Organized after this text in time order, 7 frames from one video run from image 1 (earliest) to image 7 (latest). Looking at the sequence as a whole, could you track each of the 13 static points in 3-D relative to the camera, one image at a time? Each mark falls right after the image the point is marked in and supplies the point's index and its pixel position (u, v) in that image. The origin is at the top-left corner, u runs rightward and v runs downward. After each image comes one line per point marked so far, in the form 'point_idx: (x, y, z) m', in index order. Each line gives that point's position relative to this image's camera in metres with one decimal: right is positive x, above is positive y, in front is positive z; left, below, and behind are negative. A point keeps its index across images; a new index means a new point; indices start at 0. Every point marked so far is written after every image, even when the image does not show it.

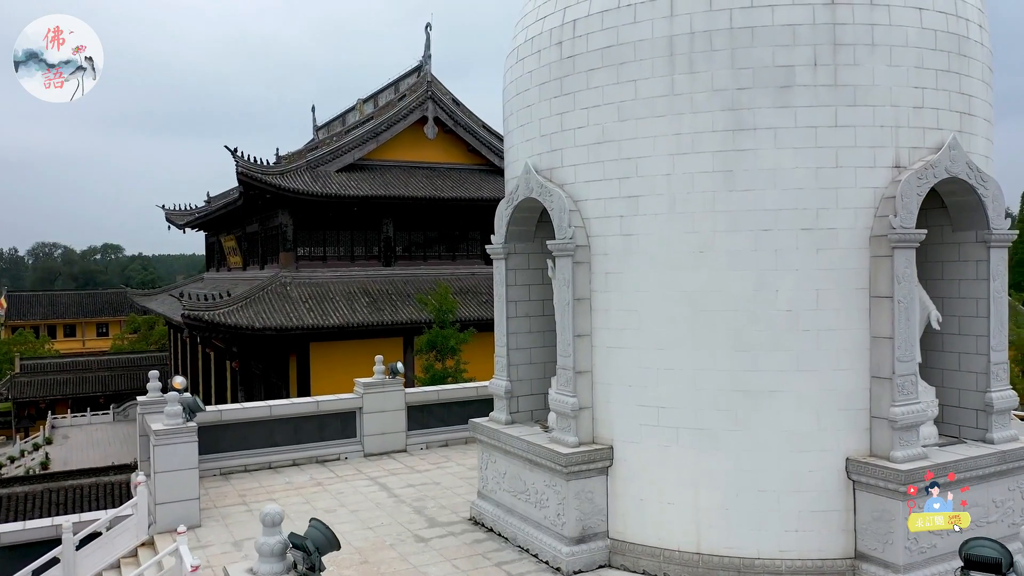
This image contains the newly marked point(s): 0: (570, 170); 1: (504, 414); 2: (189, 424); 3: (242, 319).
0: (+0.5, +1.0, +6.6) m
1: (-0.1, -1.3, +7.5) m
2: (-3.4, -1.4, +7.8) m
3: (-6.7, -0.8, +18.6) m
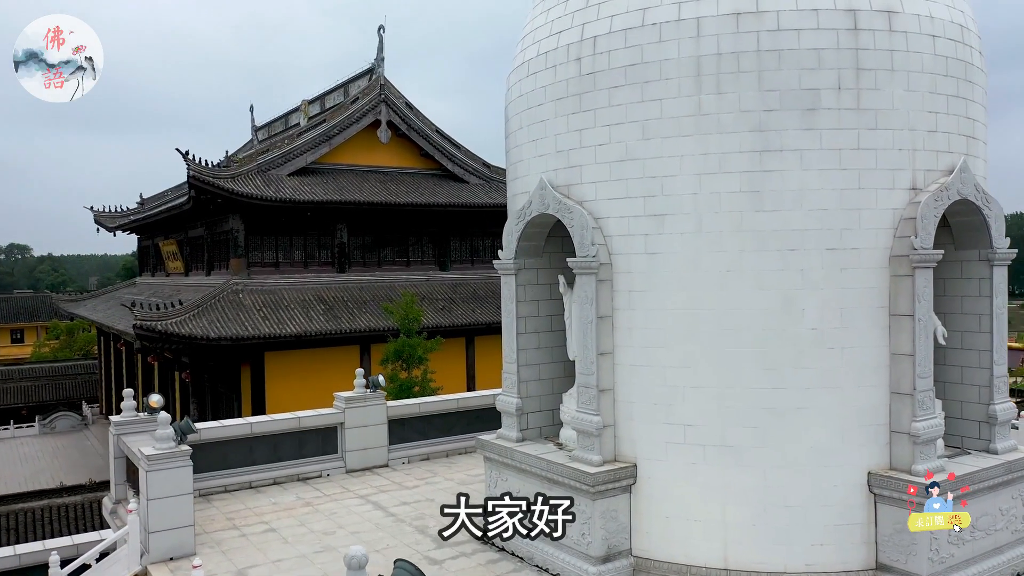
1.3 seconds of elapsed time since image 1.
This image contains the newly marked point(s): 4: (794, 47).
0: (+0.7, +0.9, +6.6) m
1: (0.0, -1.4, +7.4) m
2: (-3.3, -1.6, +7.4) m
3: (-7.6, -1.0, +17.9) m
4: (+2.3, +1.9, +5.9) m
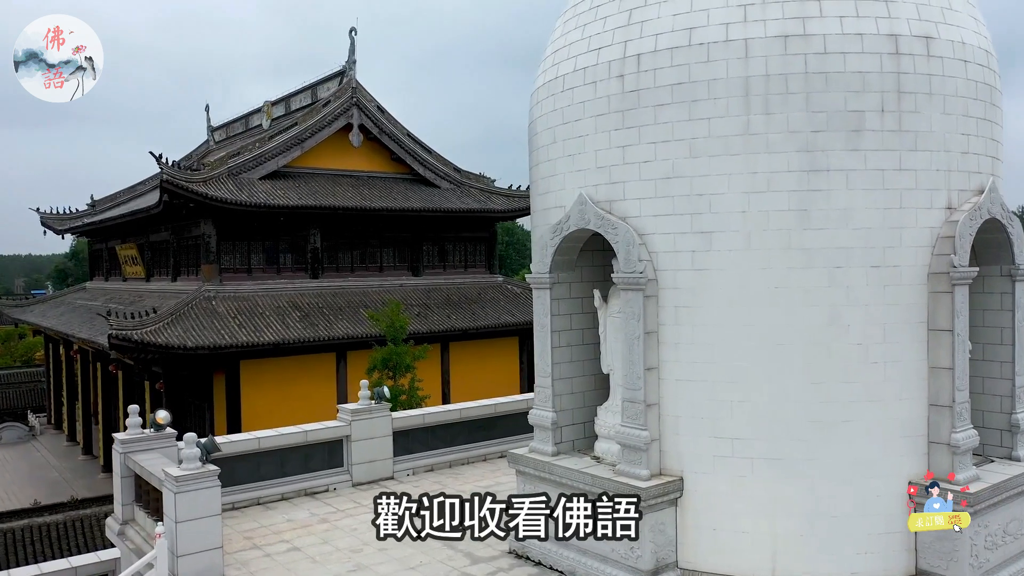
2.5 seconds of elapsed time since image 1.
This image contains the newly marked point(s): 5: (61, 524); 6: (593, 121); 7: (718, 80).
0: (+1.1, +0.8, +6.7) m
1: (+0.4, -1.6, +7.4) m
2: (-2.9, -1.7, +7.2) m
3: (-7.9, -1.2, +17.4) m
4: (+2.7, +1.8, +6.1) m
5: (-7.5, -3.9, +12.3) m
6: (+0.8, +1.6, +7.0) m
7: (+1.7, +1.8, +6.3) m
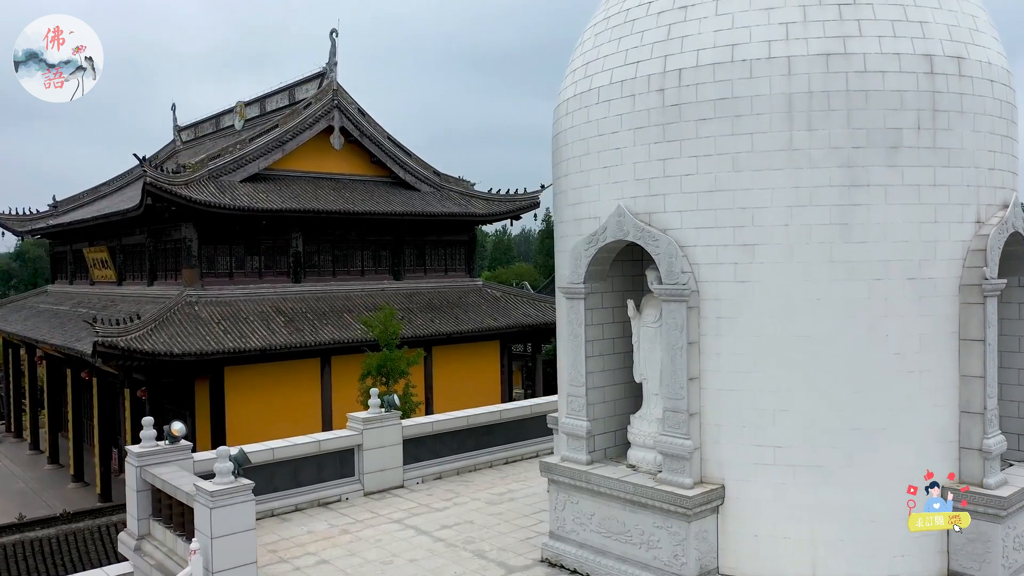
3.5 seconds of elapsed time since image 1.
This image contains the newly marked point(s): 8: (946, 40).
0: (+1.5, +0.7, +6.8) m
1: (+0.7, -1.7, +7.5) m
2: (-2.5, -1.8, +7.0) m
3: (-8.1, -1.3, +17.0) m
4: (+3.1, +1.7, +6.3) m
5: (-7.4, -4.1, +11.9) m
6: (+1.1, +1.5, +7.1) m
7: (+2.2, +1.7, +6.4) m
8: (+3.8, +2.2, +6.5) m
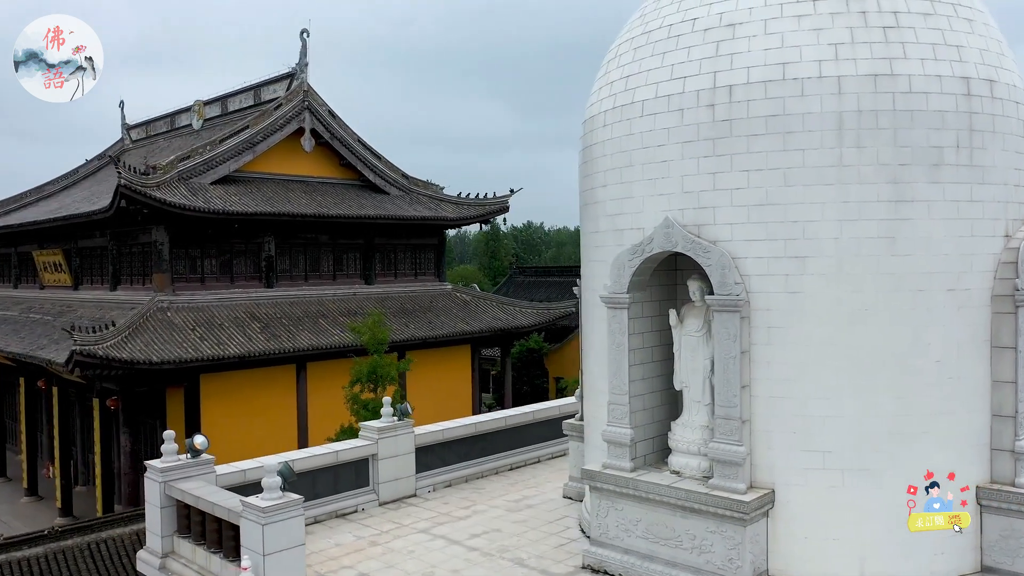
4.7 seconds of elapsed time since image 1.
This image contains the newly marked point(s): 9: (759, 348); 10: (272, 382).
0: (+2.0, +0.6, +7.0) m
1: (+1.2, -1.8, +7.6) m
2: (-2.0, -1.9, +6.9) m
3: (-8.3, -1.4, +16.4) m
4: (+3.7, +1.6, +6.6) m
5: (-7.3, -4.2, +11.4) m
6: (+1.6, +1.4, +7.2) m
7: (+2.7, +1.6, +6.6) m
8: (+4.4, +2.1, +6.9) m
9: (+2.3, -0.6, +6.9) m
10: (-6.4, -2.5, +19.8) m
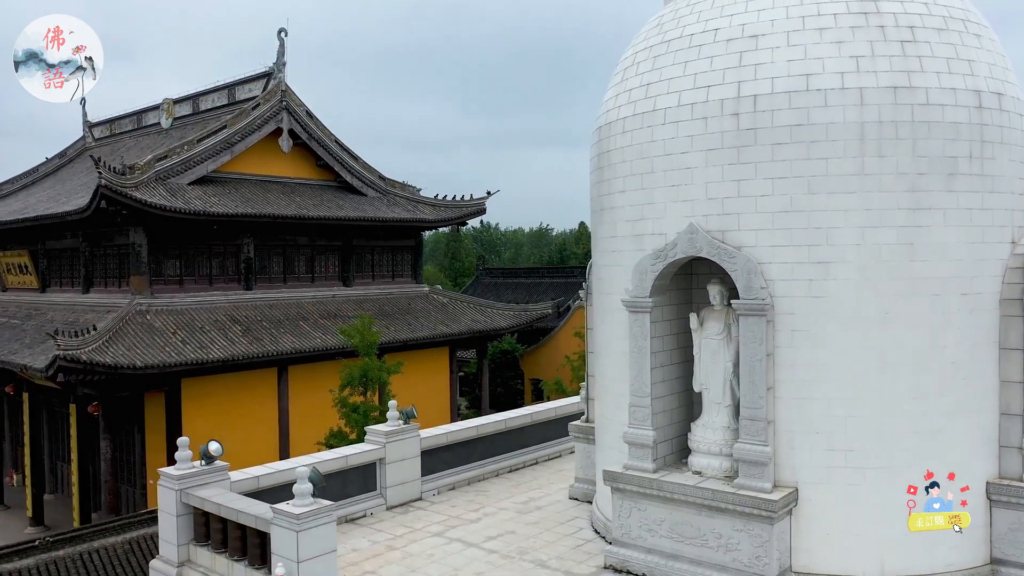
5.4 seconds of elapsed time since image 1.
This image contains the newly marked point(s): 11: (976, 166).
0: (+2.3, +0.5, +7.1) m
1: (+1.5, -1.8, +7.7) m
2: (-1.7, -2.0, +6.9) m
3: (-8.5, -1.5, +16.0) m
4: (+4.0, +1.6, +6.9) m
5: (-7.2, -4.2, +11.1) m
6: (+1.9, +1.3, +7.4) m
7: (+3.0, +1.5, +6.9) m
8: (+4.6, +2.0, +7.2) m
9: (+2.6, -0.6, +7.1) m
10: (-6.8, -2.6, +19.6) m
11: (+4.4, +1.2, +7.0) m
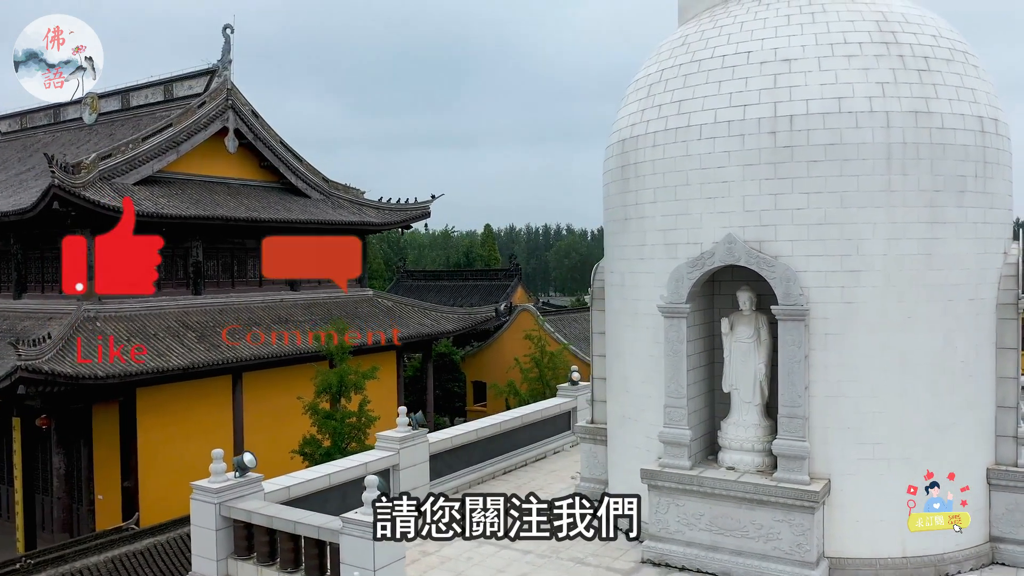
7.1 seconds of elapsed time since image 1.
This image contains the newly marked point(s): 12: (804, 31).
0: (+2.8, +0.4, +7.7) m
1: (+1.9, -1.9, +8.2) m
2: (-1.1, -2.1, +6.9) m
3: (-9.0, -1.6, +15.2) m
4: (+4.5, +1.5, +7.6) m
5: (-7.0, -4.3, +10.4) m
6: (+2.4, +1.3, +7.9) m
7: (+3.6, +1.5, +7.5) m
8: (+5.2, +2.0, +8.0) m
9: (+3.1, -0.7, +7.7) m
10: (-7.7, -2.7, +18.9) m
11: (+4.9, +1.1, +7.8) m
12: (+3.2, +2.8, +8.1) m
